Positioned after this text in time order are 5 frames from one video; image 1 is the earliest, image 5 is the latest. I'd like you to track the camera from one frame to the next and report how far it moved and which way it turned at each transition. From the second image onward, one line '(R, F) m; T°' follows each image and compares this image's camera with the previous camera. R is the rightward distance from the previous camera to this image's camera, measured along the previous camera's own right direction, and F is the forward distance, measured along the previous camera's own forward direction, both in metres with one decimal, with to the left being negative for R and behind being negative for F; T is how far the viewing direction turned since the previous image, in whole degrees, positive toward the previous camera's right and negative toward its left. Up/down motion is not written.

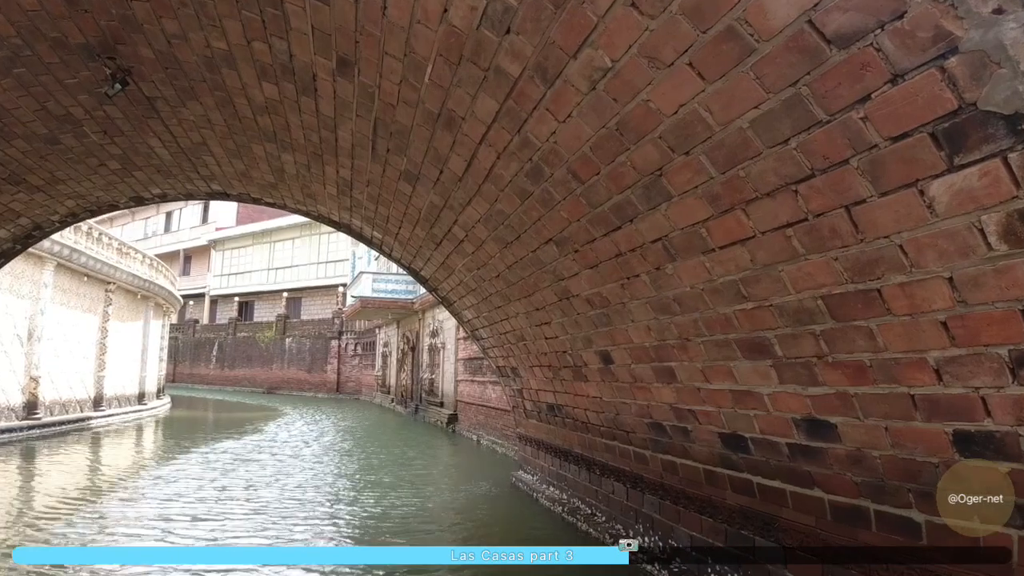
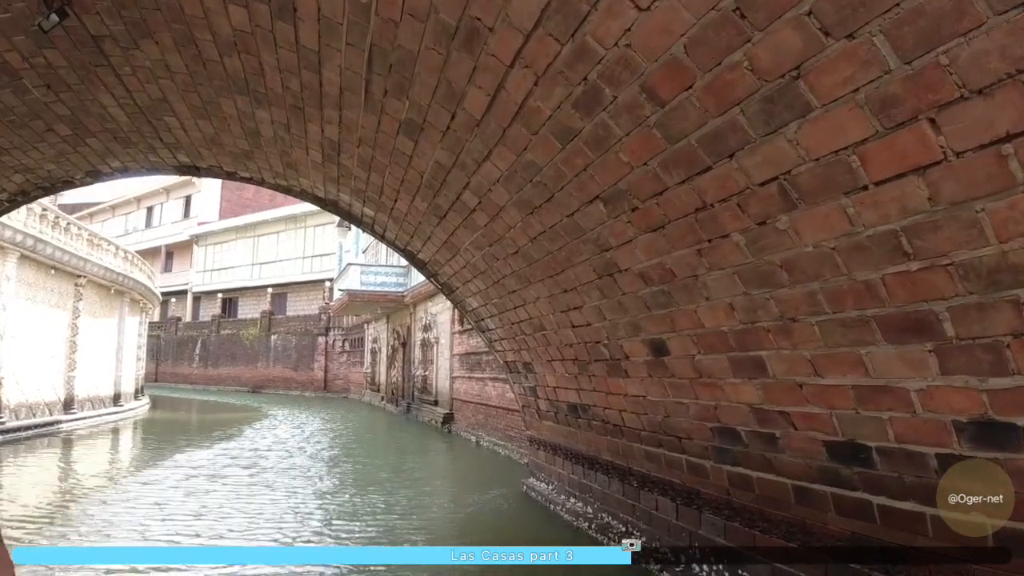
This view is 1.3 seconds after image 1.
(-0.2, +0.9) m; +1°
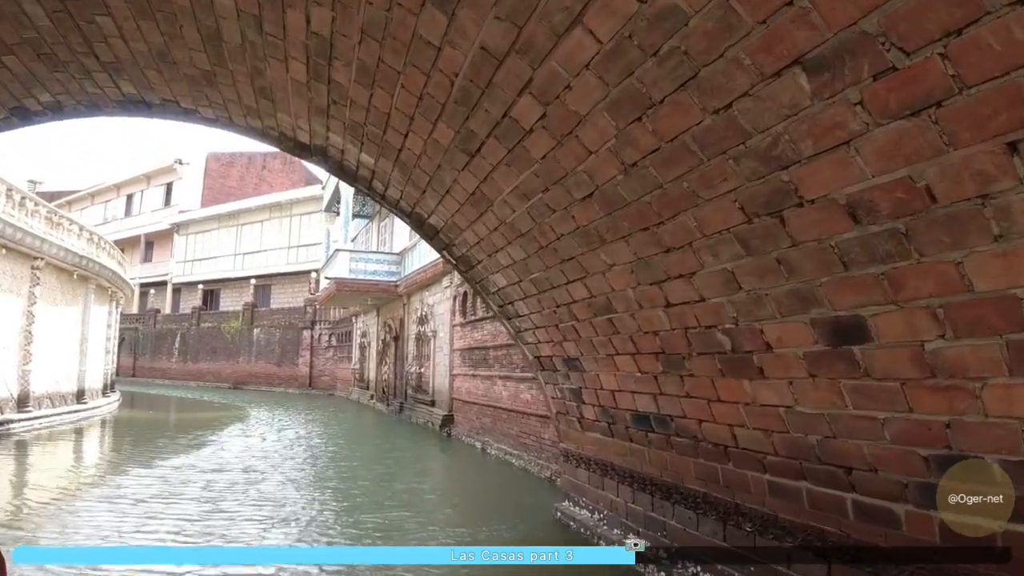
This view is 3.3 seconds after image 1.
(-0.3, +1.4) m; +1°
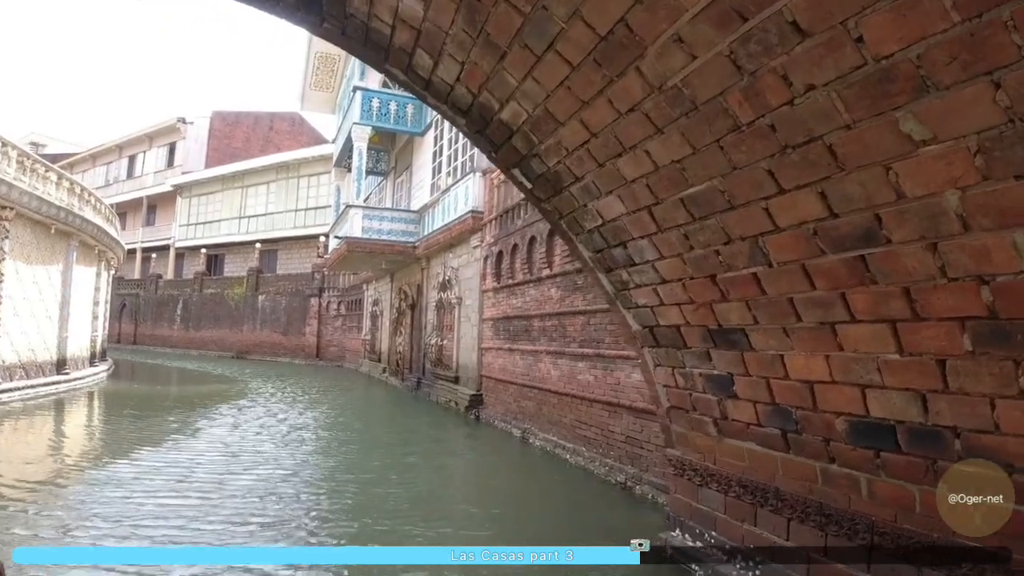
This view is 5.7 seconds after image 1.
(-0.4, +1.6) m; 0°
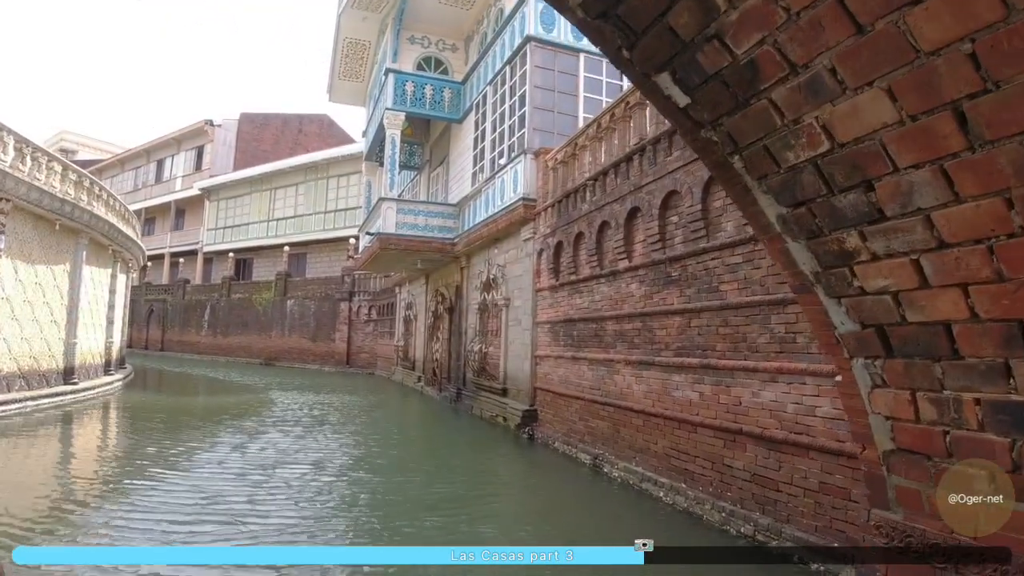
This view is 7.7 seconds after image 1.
(-0.3, +1.3) m; -2°
